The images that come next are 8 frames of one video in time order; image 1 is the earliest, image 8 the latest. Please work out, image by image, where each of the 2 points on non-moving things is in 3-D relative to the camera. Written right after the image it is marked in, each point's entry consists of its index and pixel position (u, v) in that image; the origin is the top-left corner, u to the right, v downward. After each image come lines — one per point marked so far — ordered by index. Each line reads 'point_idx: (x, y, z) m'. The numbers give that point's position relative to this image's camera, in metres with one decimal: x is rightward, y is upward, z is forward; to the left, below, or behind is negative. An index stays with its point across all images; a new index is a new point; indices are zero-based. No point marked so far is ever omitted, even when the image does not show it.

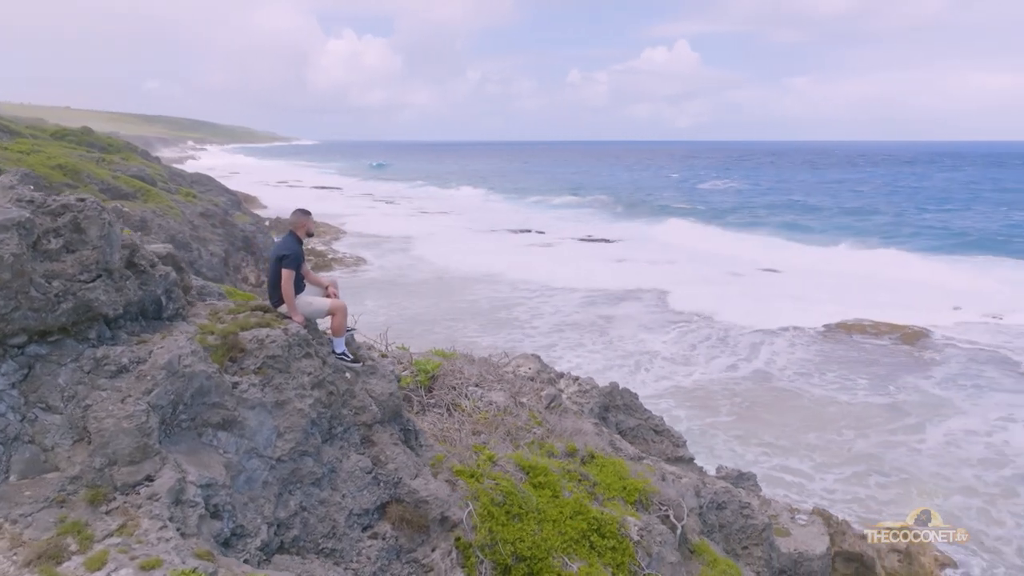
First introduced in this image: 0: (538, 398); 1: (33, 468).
0: (+0.3, -1.1, +7.3) m
1: (-2.0, -0.7, +2.9) m
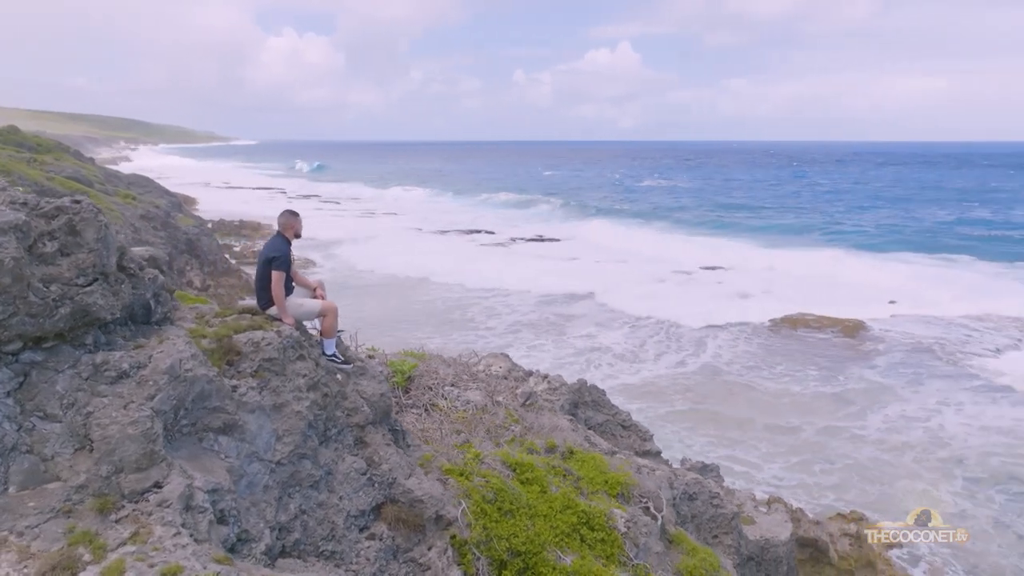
0: (0.0, -1.1, +7.4) m
1: (-1.9, -0.8, +2.9) m
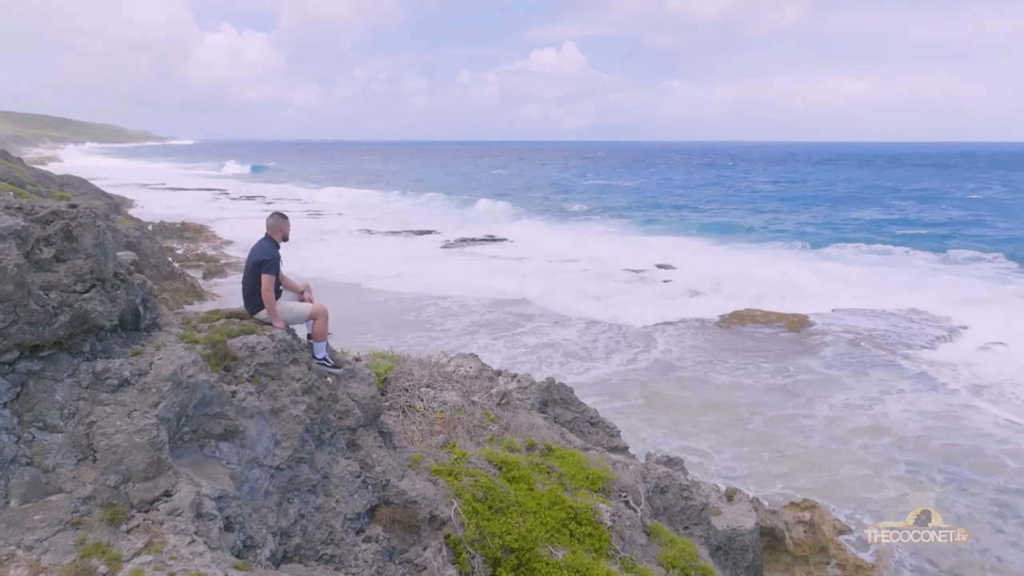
0: (-0.2, -1.1, +7.5) m
1: (-1.9, -0.8, +2.8) m
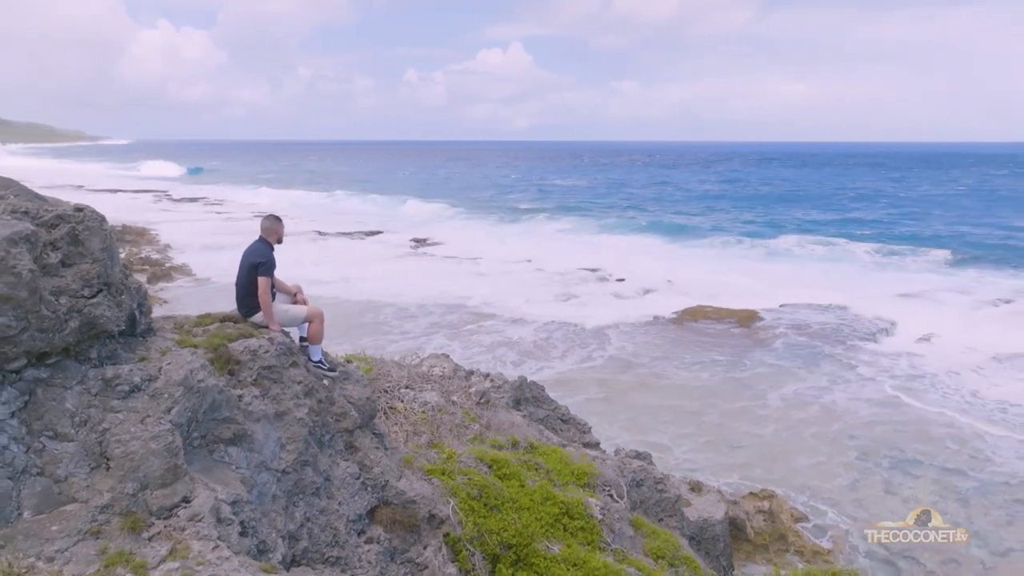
0: (-0.5, -1.1, +7.5) m
1: (-1.8, -0.8, +2.7) m
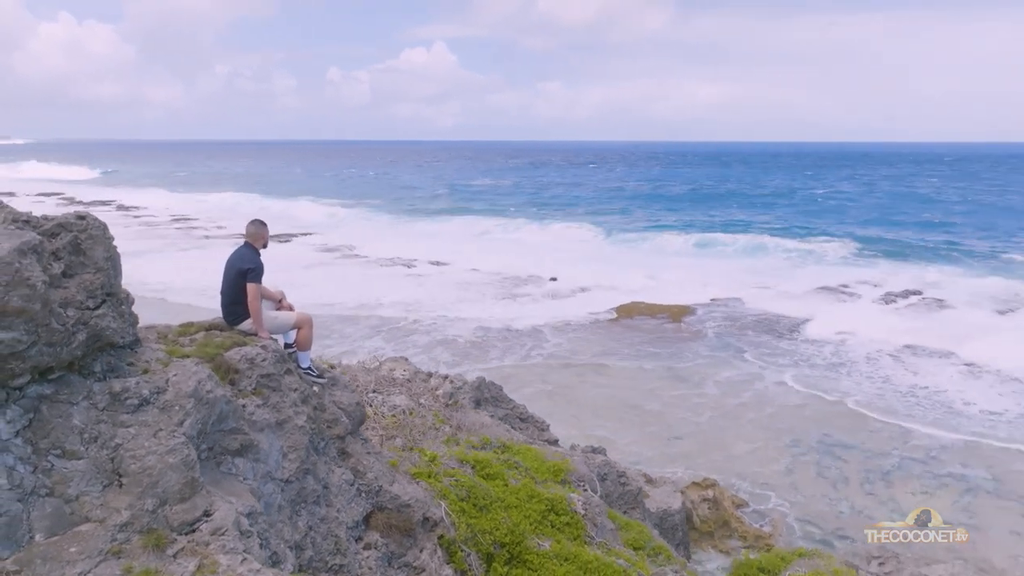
0: (-0.8, -1.2, +7.5) m
1: (-1.6, -0.9, +2.6) m
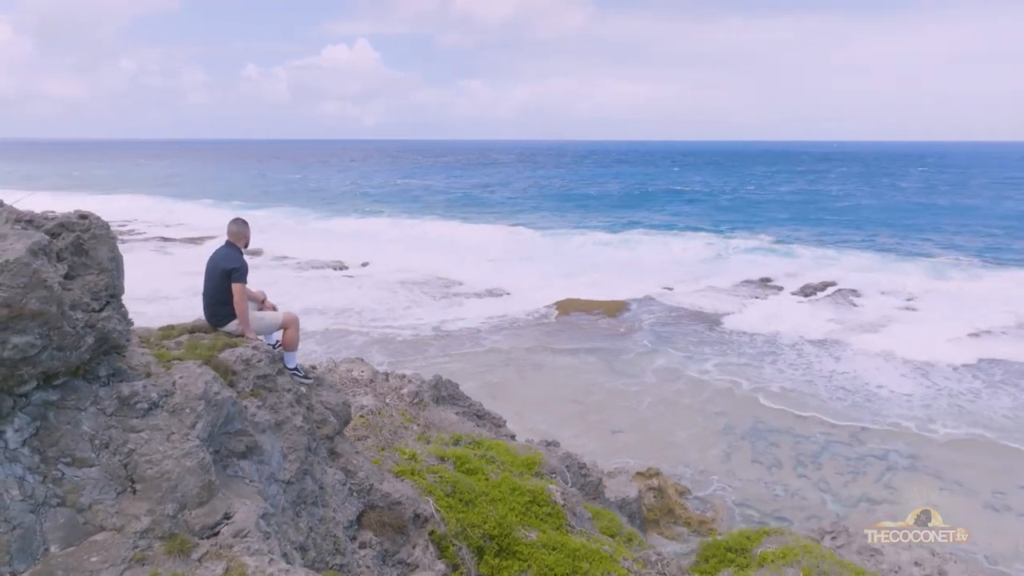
0: (-1.2, -1.1, +7.5) m
1: (-1.5, -0.9, +2.5) m
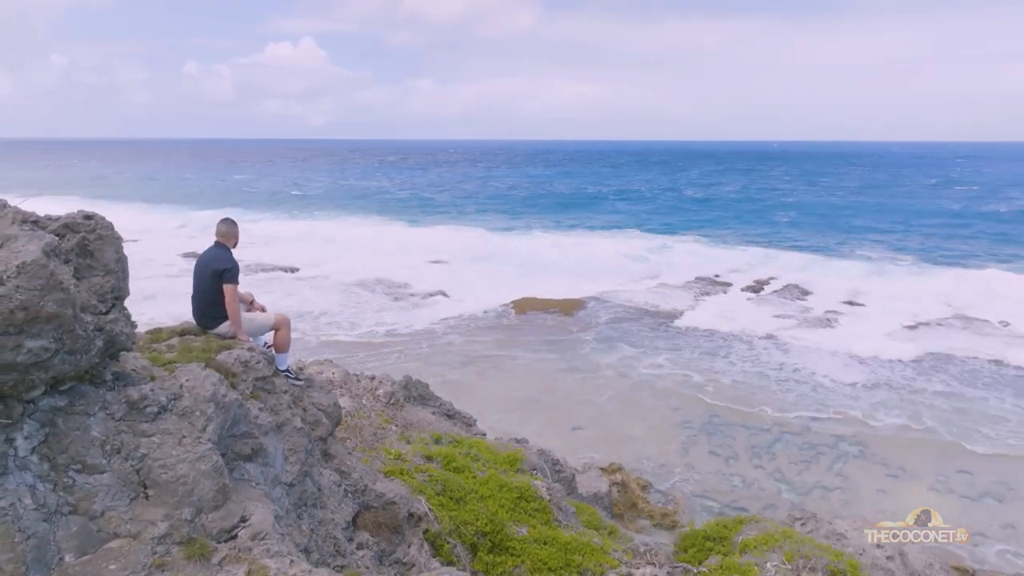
0: (-1.4, -1.1, +7.4) m
1: (-1.4, -0.9, +2.5) m
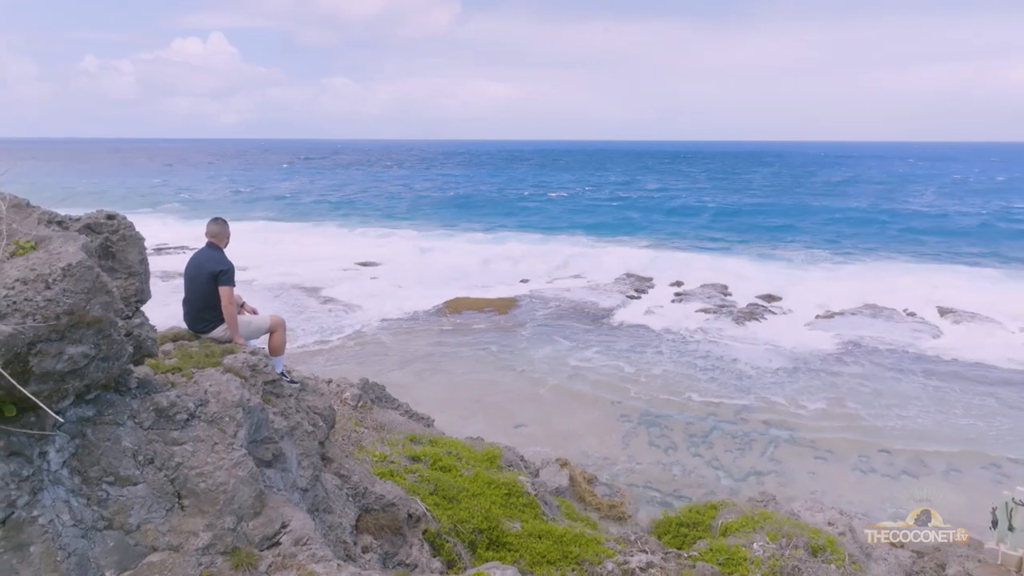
0: (-1.7, -1.1, +7.3) m
1: (-1.2, -0.9, +2.3) m
